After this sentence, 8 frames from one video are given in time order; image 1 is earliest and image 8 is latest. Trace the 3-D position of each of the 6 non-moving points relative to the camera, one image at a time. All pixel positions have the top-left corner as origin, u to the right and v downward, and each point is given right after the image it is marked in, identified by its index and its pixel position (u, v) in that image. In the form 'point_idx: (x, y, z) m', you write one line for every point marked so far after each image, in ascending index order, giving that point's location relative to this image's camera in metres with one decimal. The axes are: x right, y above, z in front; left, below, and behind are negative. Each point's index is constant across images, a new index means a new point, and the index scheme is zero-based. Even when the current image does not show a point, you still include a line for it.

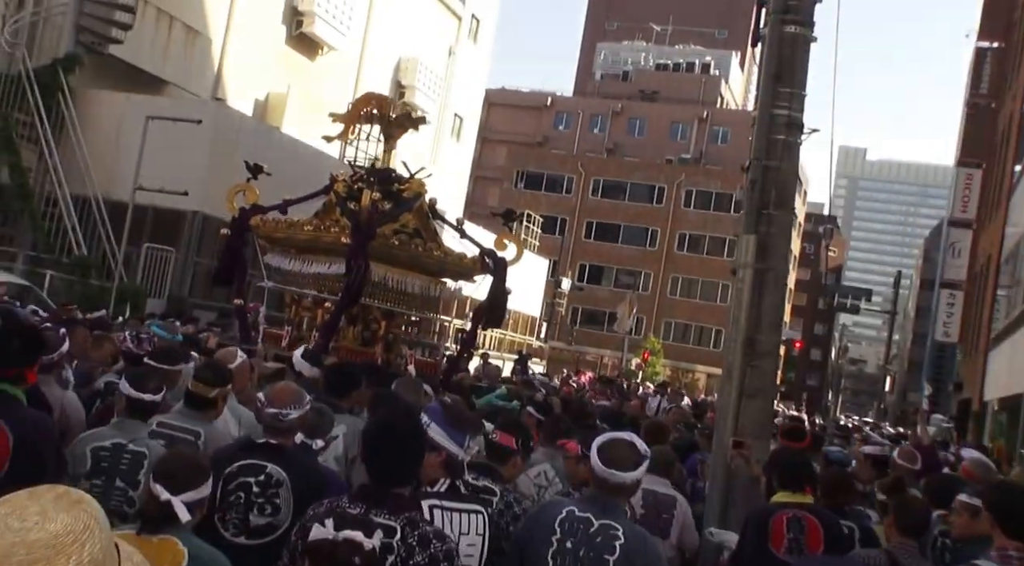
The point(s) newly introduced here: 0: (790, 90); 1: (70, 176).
0: (+1.8, +1.2, +7.9) m
1: (-7.4, +1.8, +19.8) m
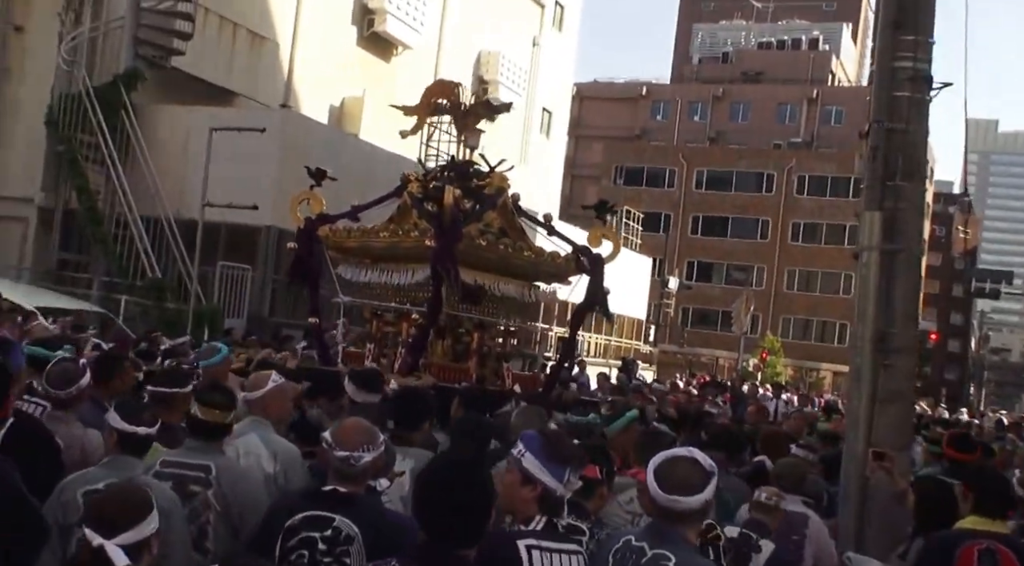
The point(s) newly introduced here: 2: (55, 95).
0: (+2.1, +1.3, +6.2) m
1: (-6.0, +1.3, +18.9) m
2: (-6.8, +2.8, +17.9) m
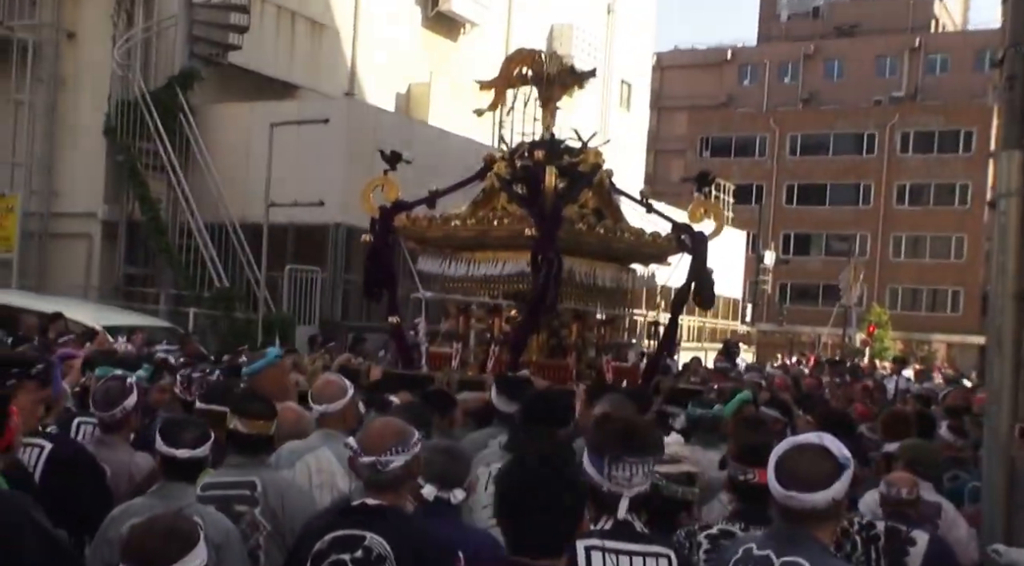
0: (+2.3, +1.6, +4.9) m
1: (-4.7, +1.2, +18.2) m
2: (-5.7, +2.6, +17.2) m
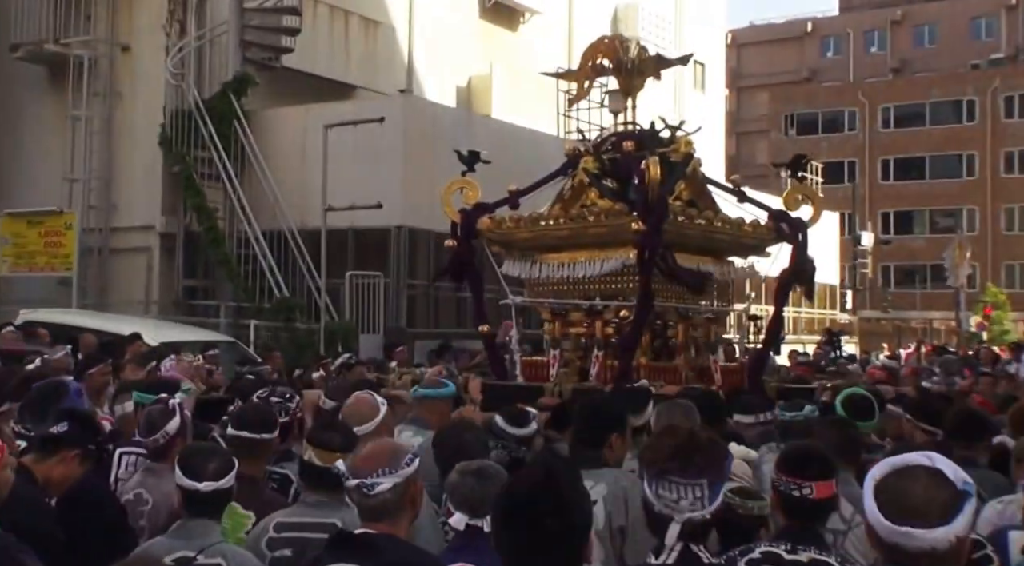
0: (+2.2, +1.7, +4.1) m
1: (-3.7, +1.1, +17.9) m
2: (-4.8, +2.4, +17.0) m
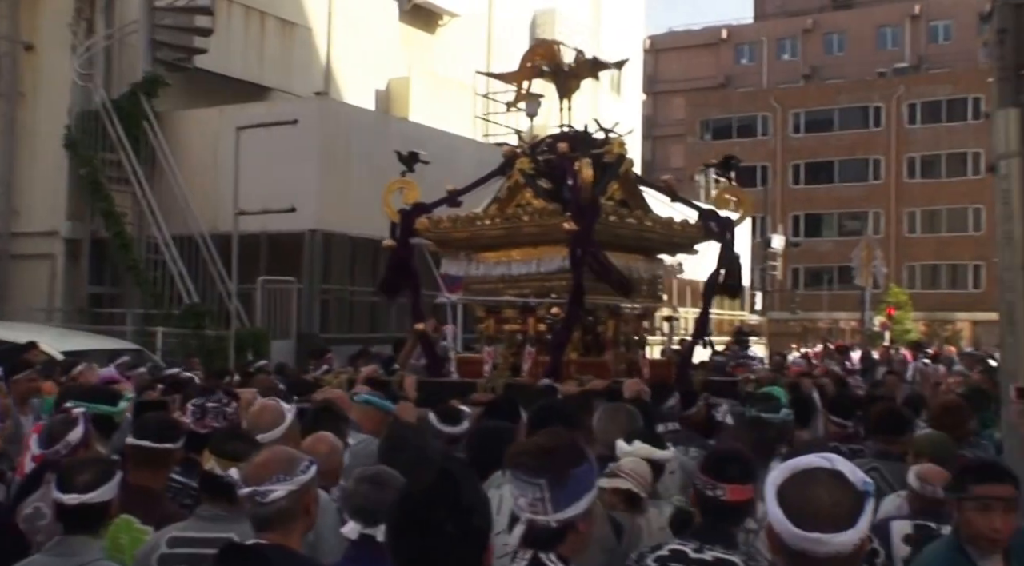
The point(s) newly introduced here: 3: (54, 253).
0: (+1.9, +1.6, +4.1) m
1: (-4.9, +1.0, +17.5) m
2: (-6.0, +2.3, +16.5) m
3: (-6.3, +0.4, +16.8) m
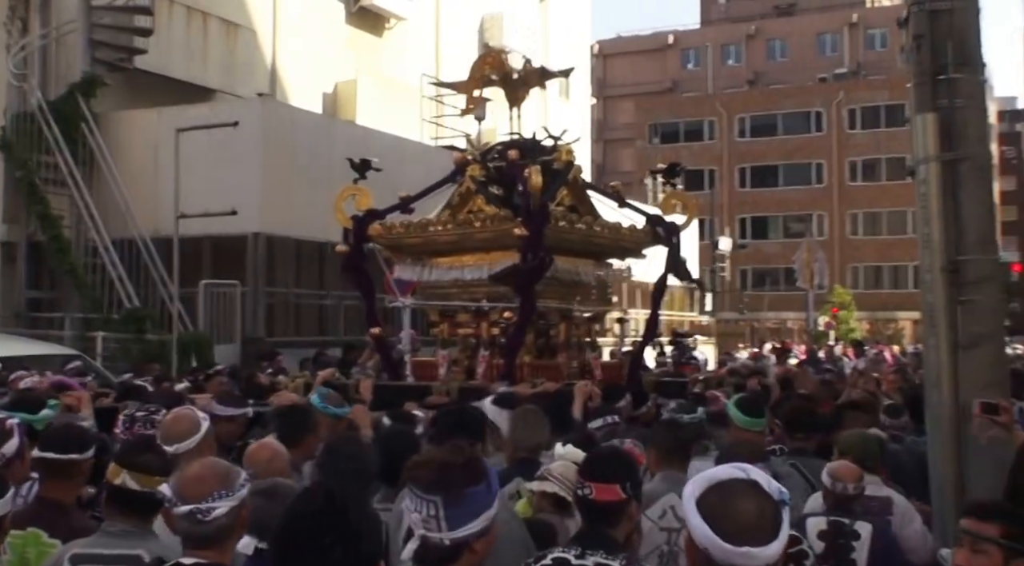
0: (+1.5, +1.6, +4.2) m
1: (-5.7, +0.9, +17.4) m
2: (-6.7, +2.3, +16.4) m
3: (-7.0, +0.4, +16.6) m
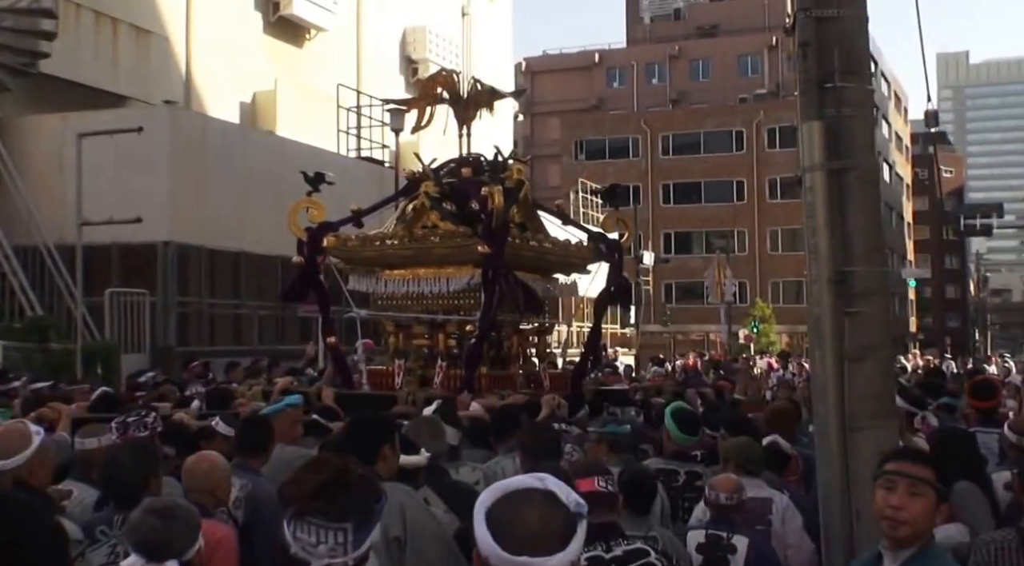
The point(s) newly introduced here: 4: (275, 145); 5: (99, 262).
0: (+1.0, +1.6, +4.2) m
1: (-6.9, +0.8, +17.0) m
2: (-7.8, +2.1, +15.9) m
3: (-8.2, +0.3, +16.1) m
4: (-3.5, +2.0, +18.7) m
5: (-5.9, +0.3, +17.3) m
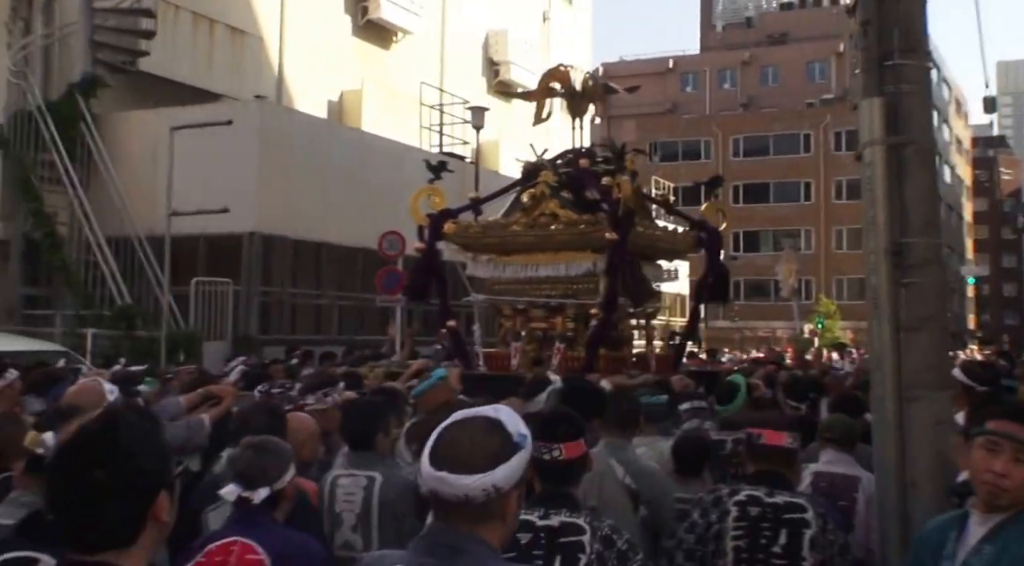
0: (+1.2, +1.9, +4.5) m
1: (-5.9, +0.9, +17.7) m
2: (-6.9, +2.3, +16.7) m
3: (-7.2, +0.4, +16.9) m
4: (-2.3, +2.1, +19.2) m
5: (-4.8, +0.4, +18.0) m
